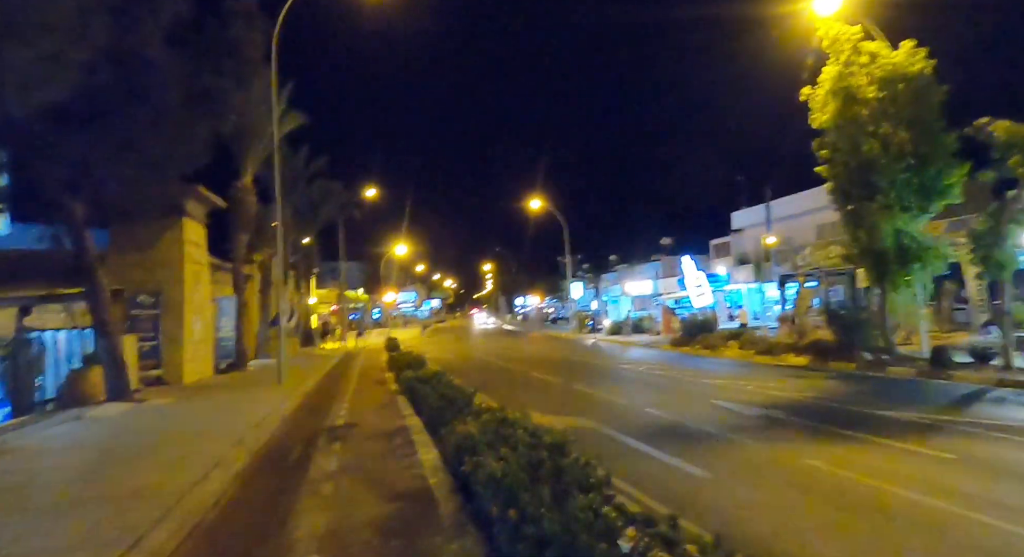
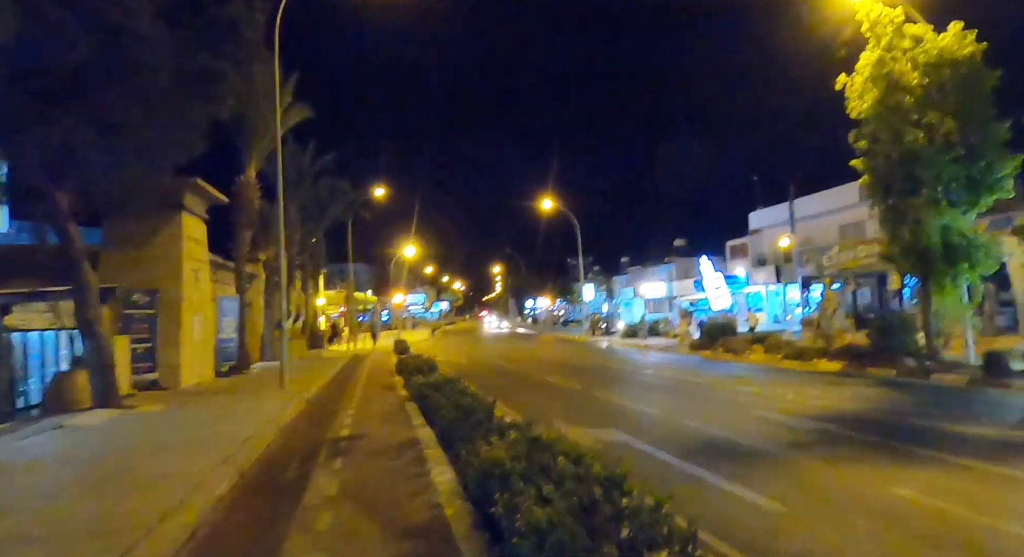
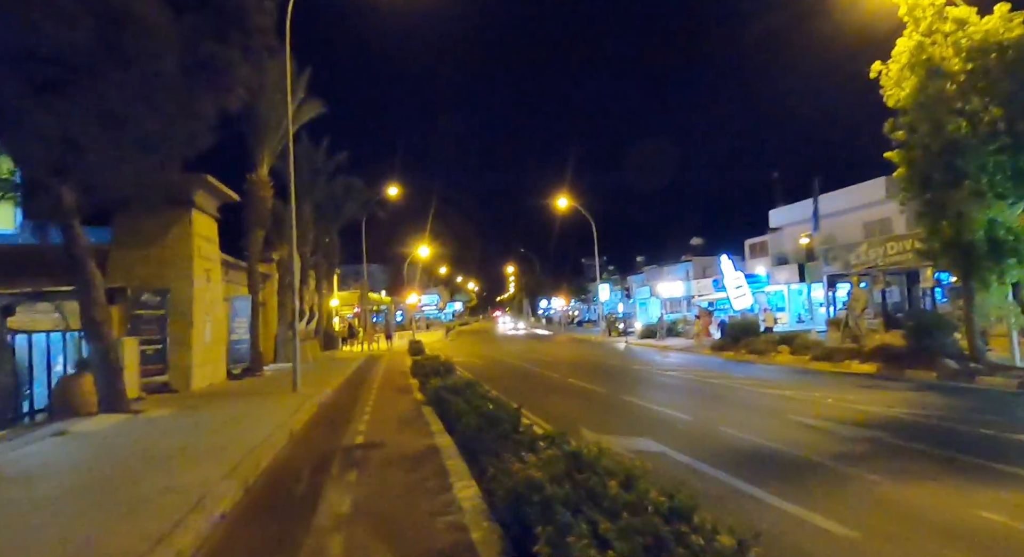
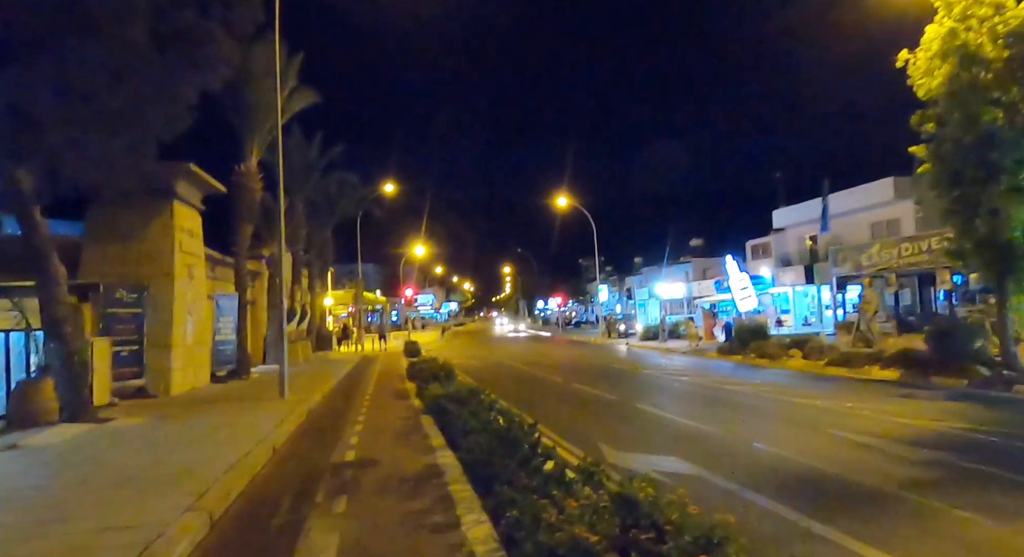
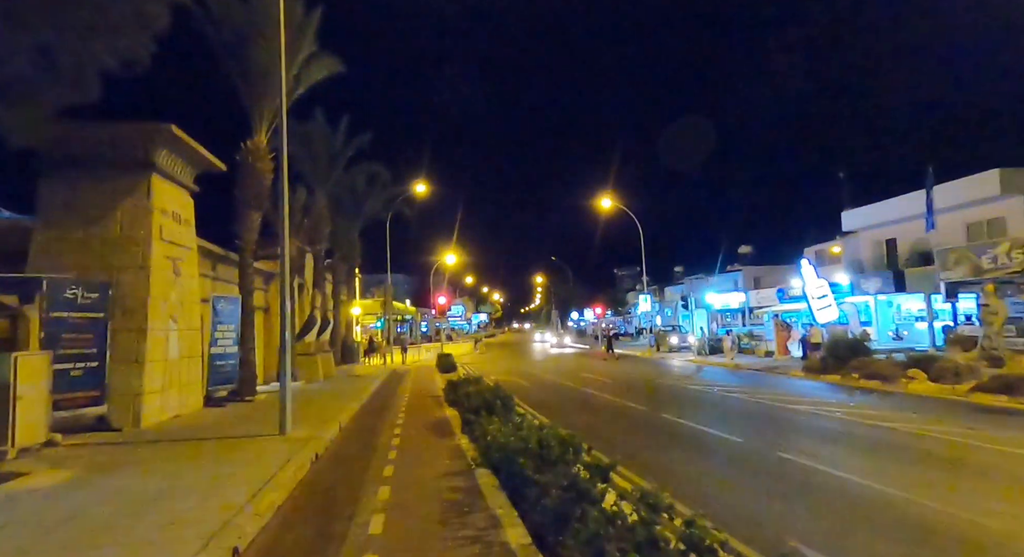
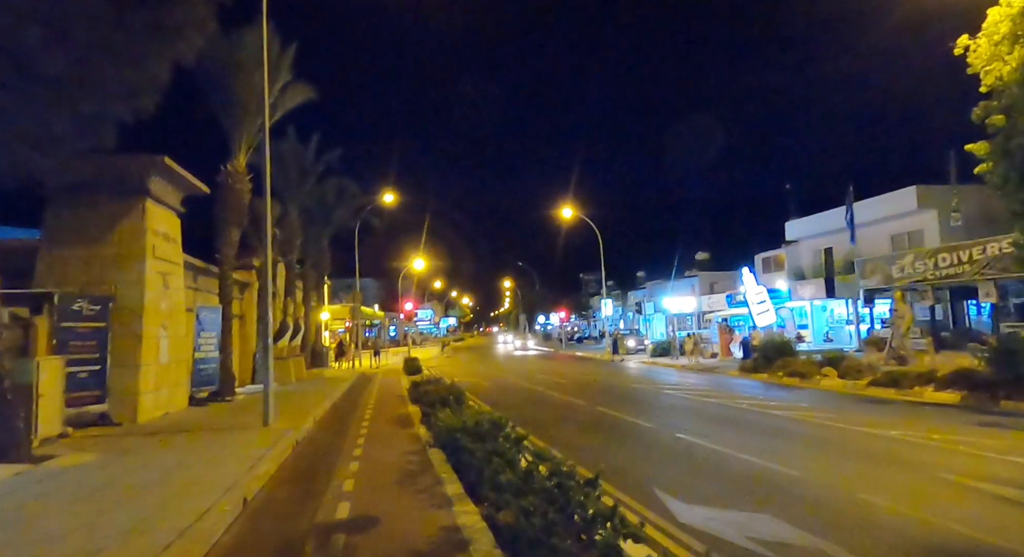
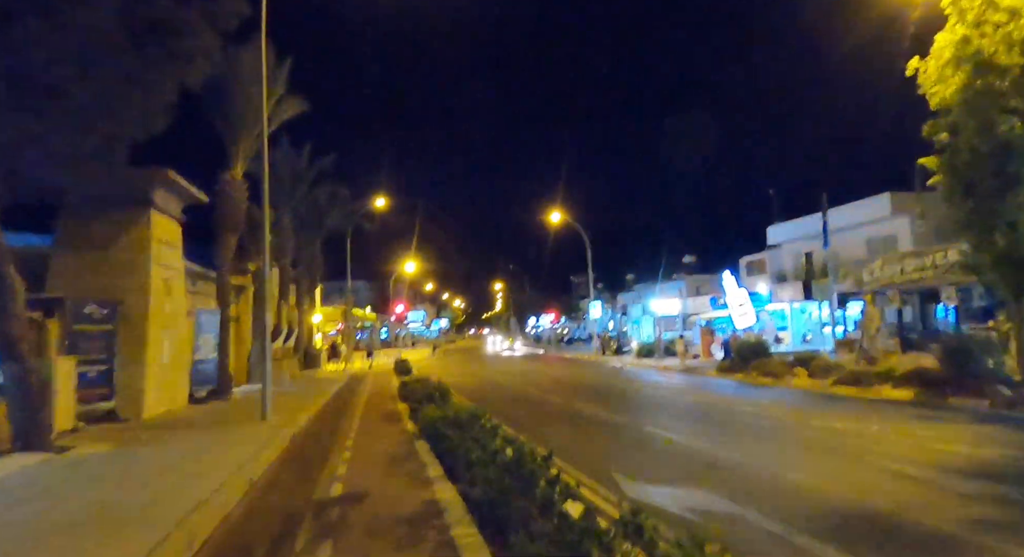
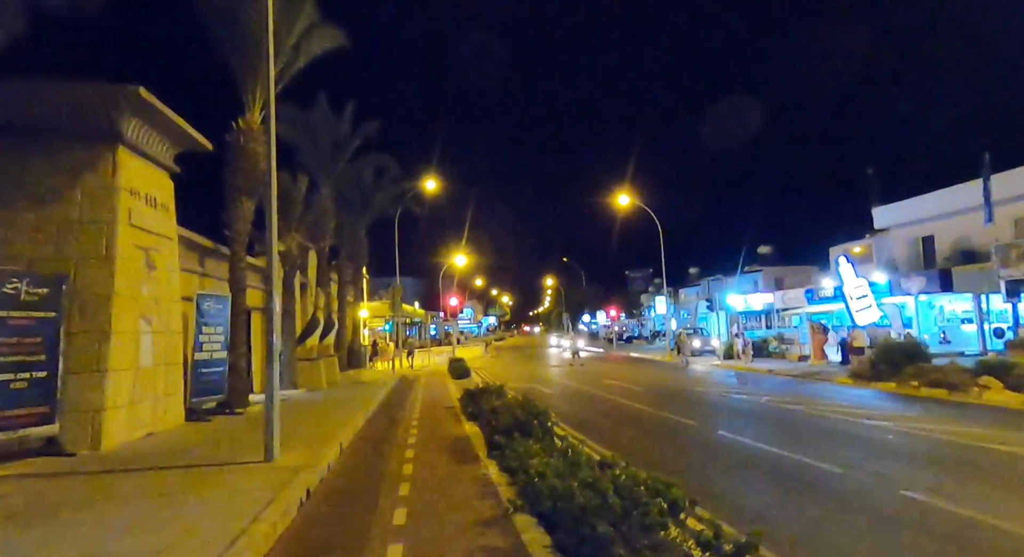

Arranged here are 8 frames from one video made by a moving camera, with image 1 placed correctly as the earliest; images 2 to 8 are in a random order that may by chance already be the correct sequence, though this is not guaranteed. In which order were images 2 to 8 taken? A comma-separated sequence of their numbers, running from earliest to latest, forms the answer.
2, 3, 4, 7, 6, 5, 8
